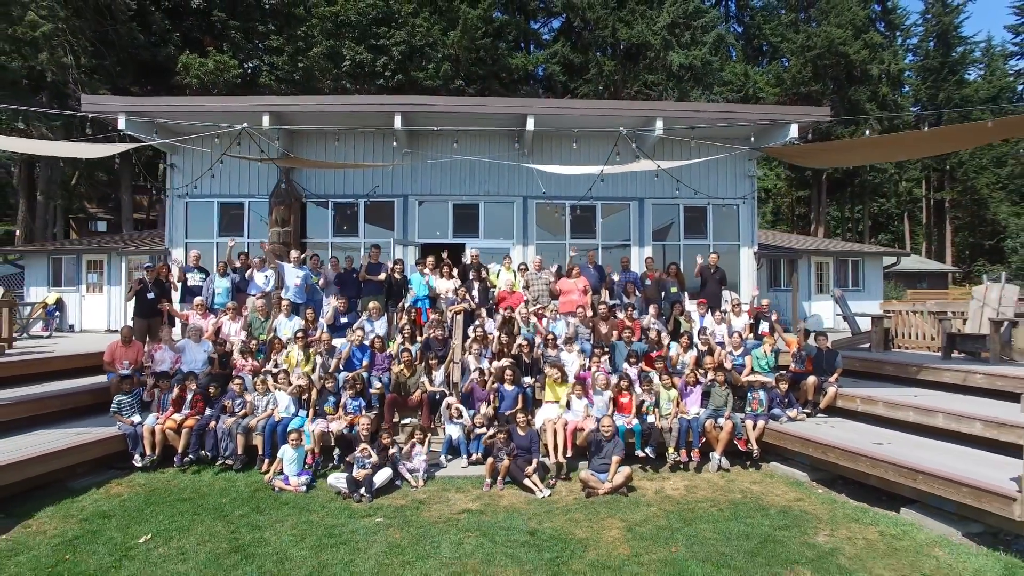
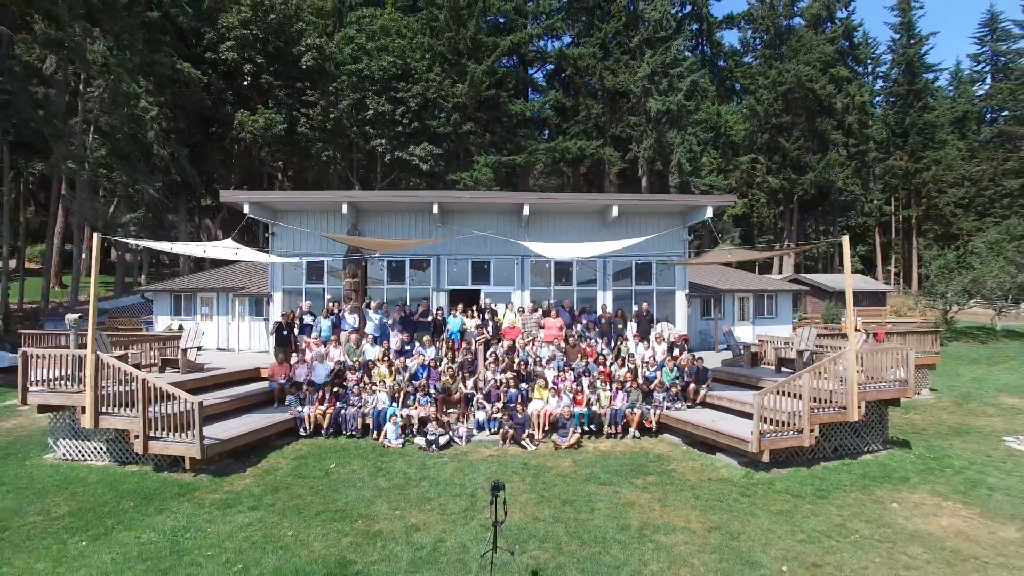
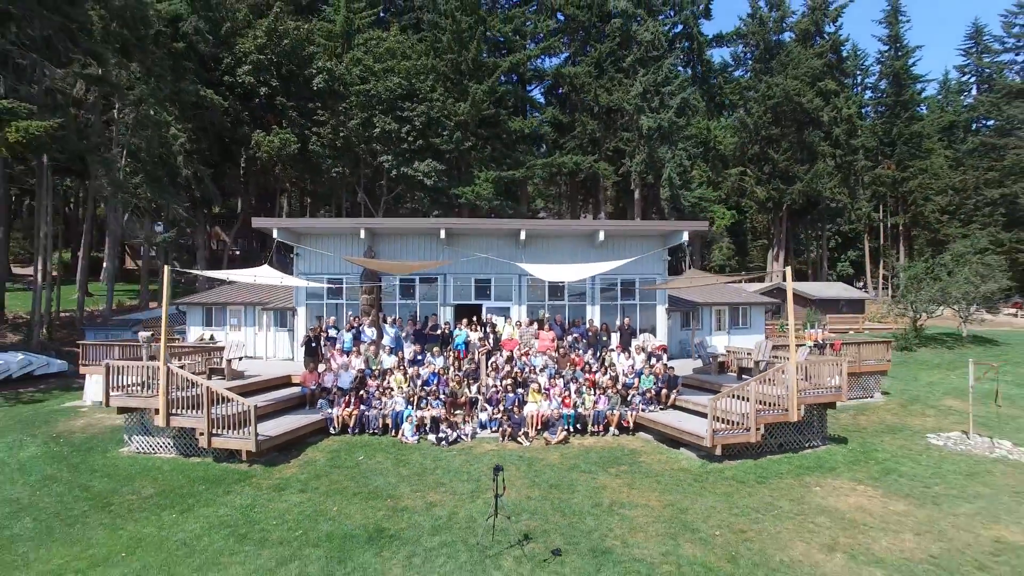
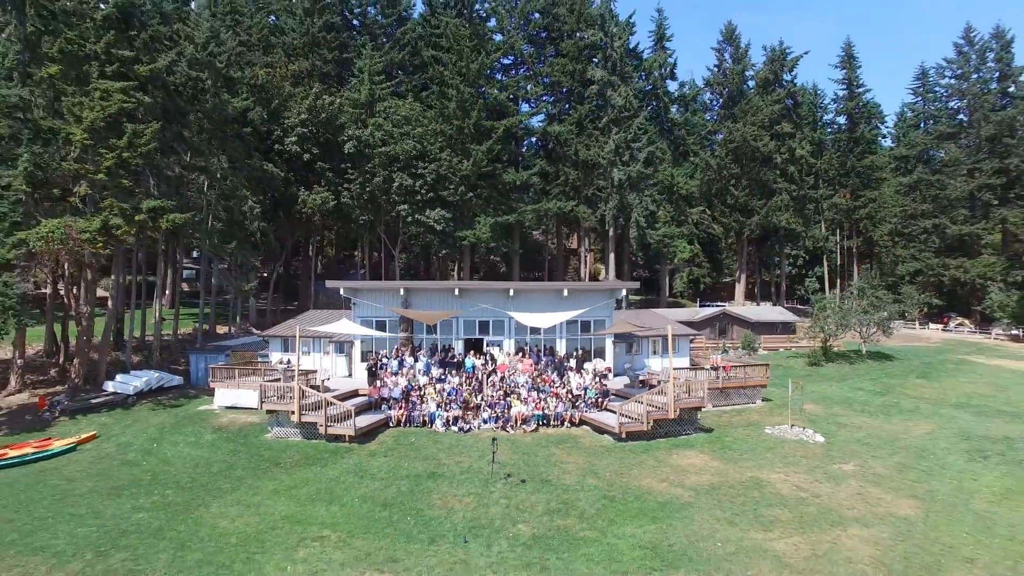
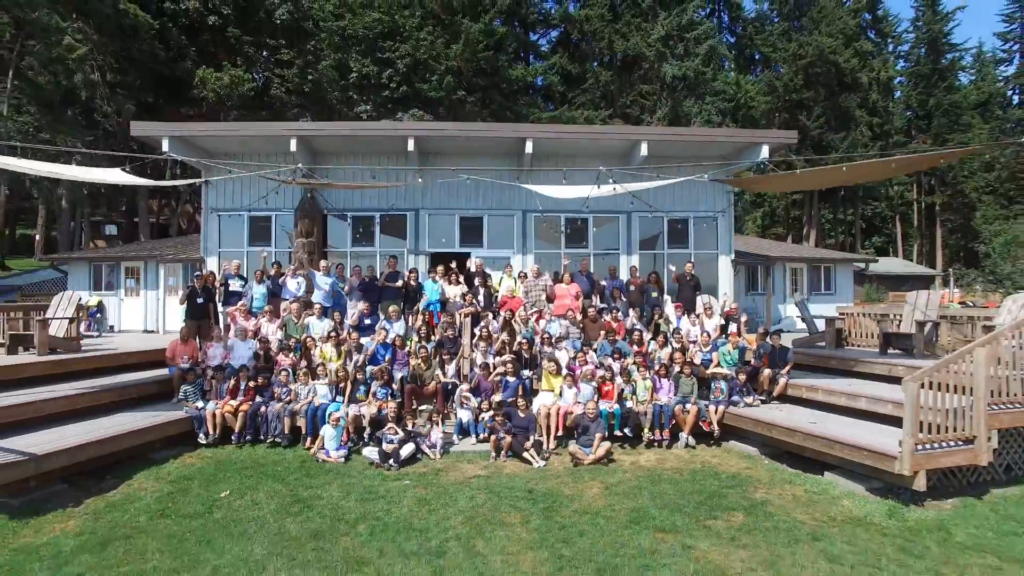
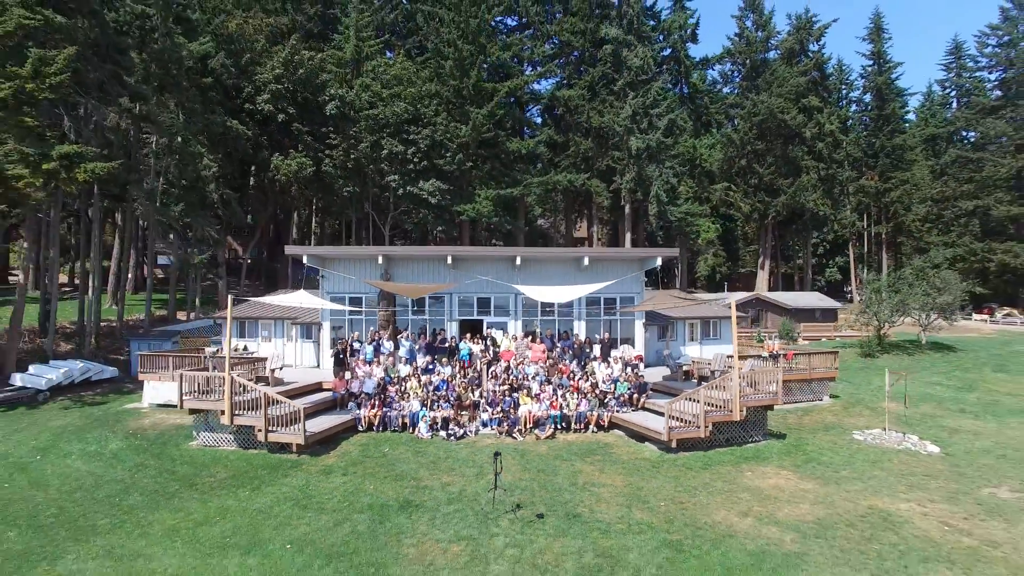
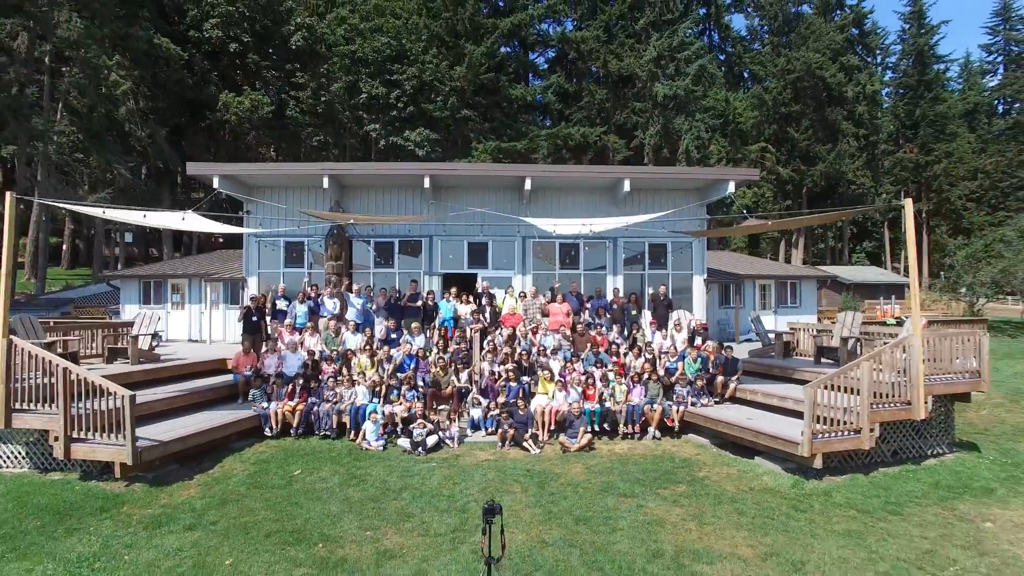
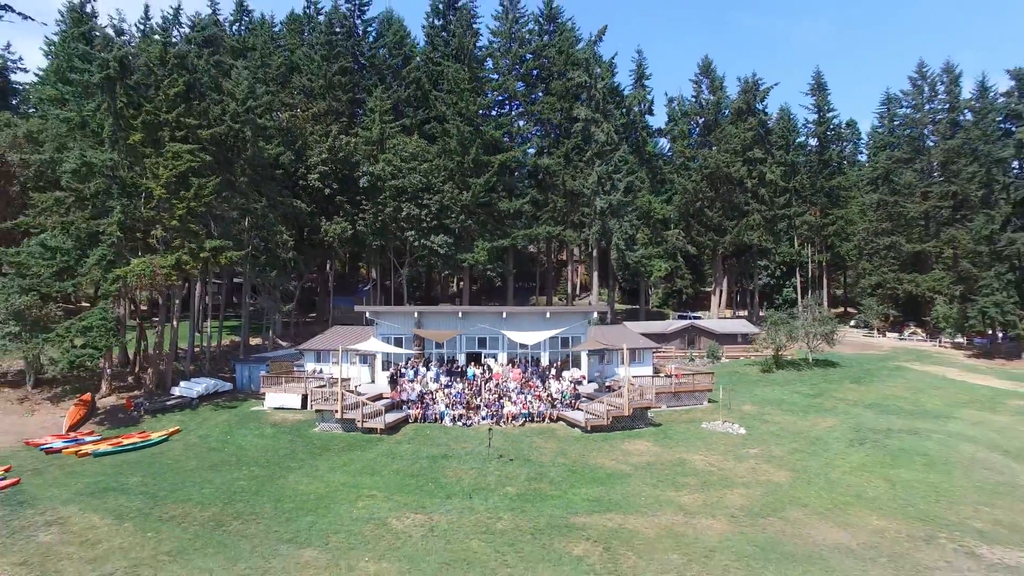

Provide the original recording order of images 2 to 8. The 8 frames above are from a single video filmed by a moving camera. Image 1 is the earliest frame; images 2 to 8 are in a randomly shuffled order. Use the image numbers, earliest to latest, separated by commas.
5, 7, 2, 3, 6, 4, 8
